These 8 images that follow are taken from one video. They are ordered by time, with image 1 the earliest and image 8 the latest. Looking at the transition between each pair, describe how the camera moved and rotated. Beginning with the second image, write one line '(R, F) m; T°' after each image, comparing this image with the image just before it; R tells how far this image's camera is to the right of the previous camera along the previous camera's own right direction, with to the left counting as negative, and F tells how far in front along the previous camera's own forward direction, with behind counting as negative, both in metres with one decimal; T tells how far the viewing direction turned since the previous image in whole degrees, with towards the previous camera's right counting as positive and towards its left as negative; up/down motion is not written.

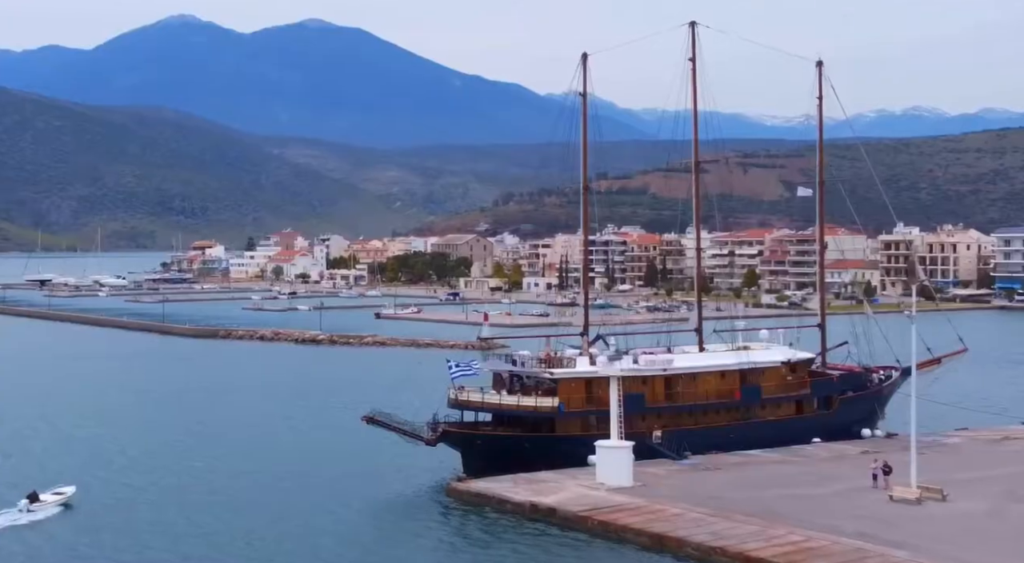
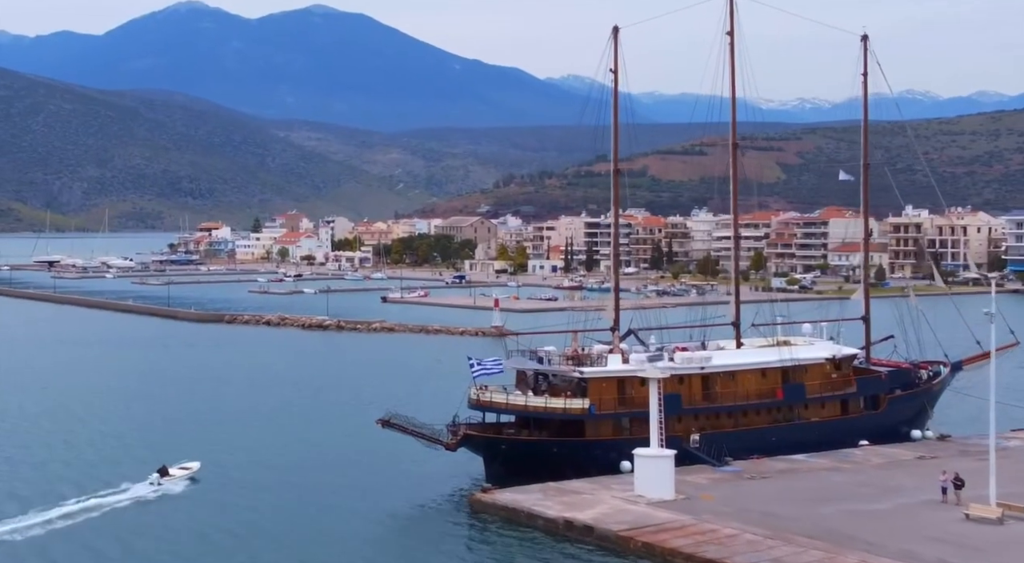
(-0.3, +1.4) m; 0°
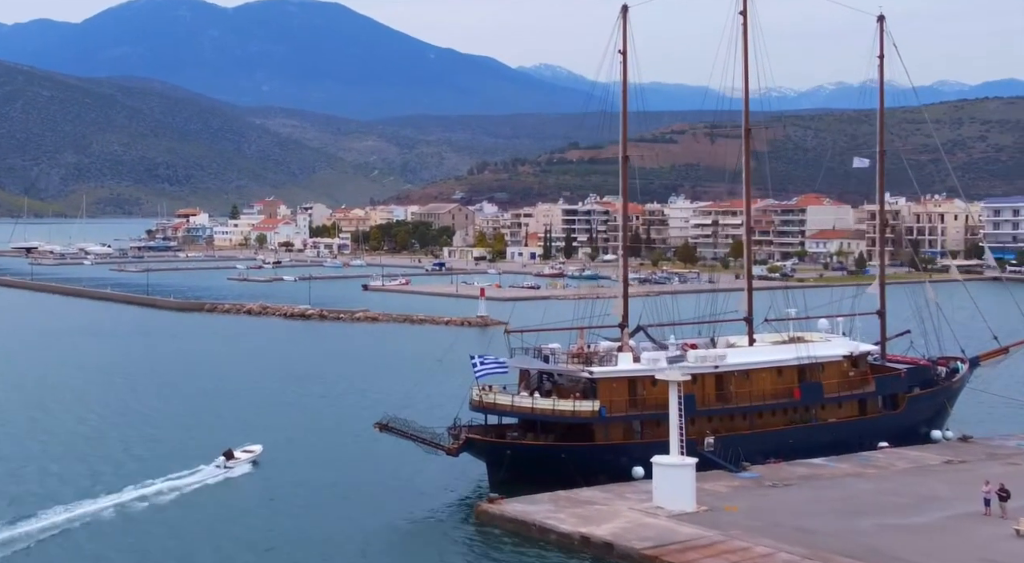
(-0.3, +1.0) m; +1°
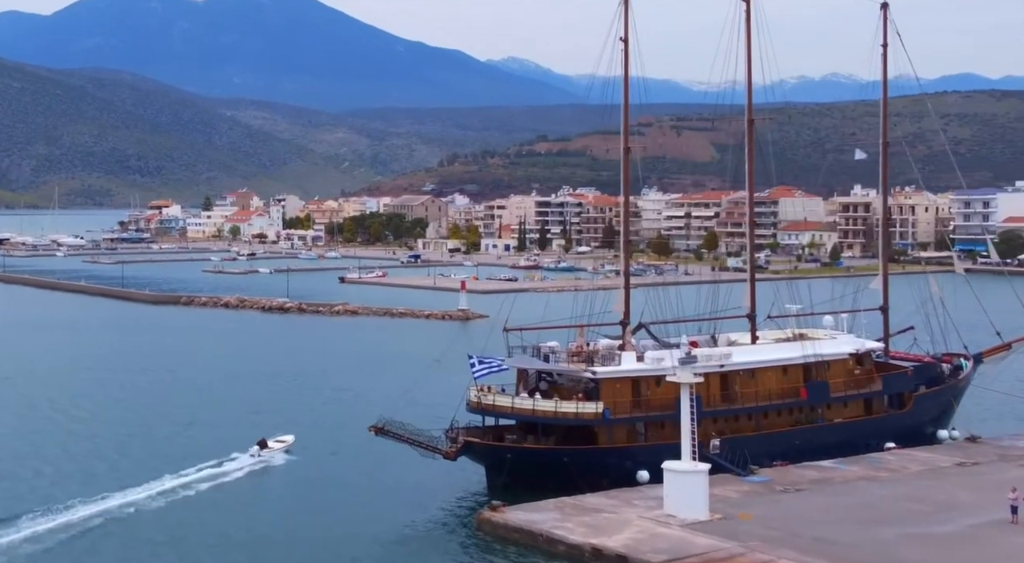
(-0.3, +0.6) m; +1°
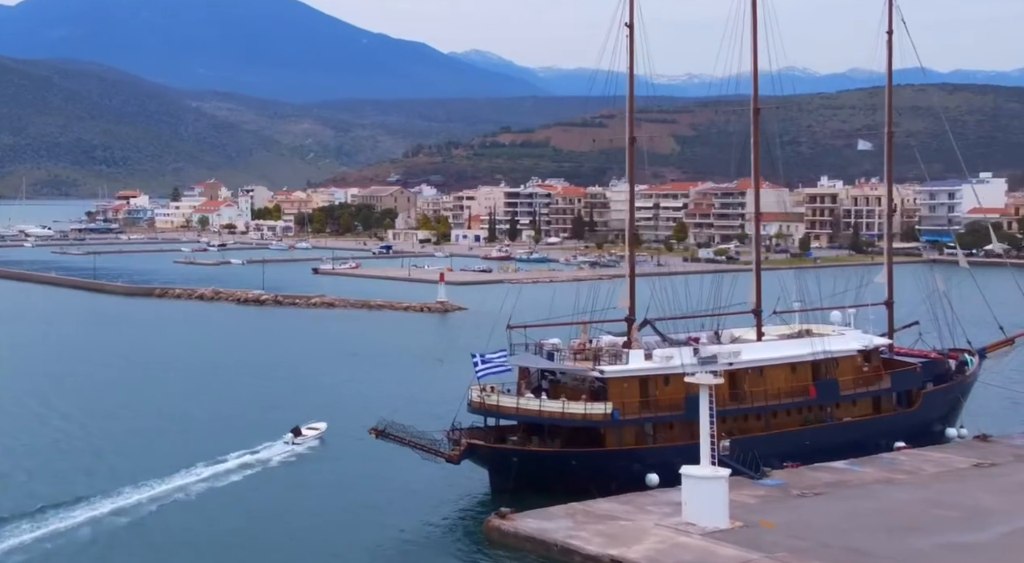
(-0.4, +0.6) m; +1°
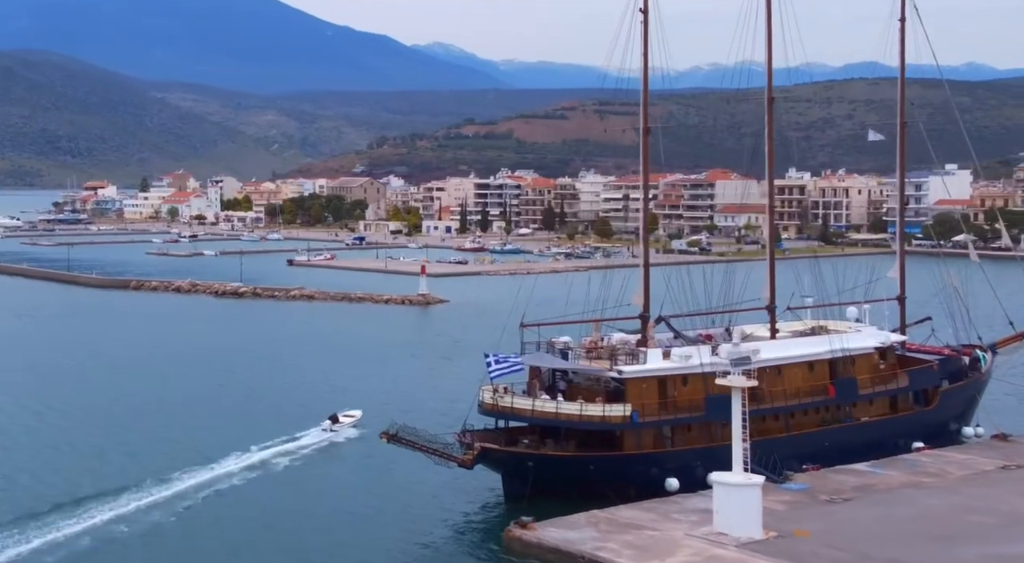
(-0.4, +0.6) m; +1°
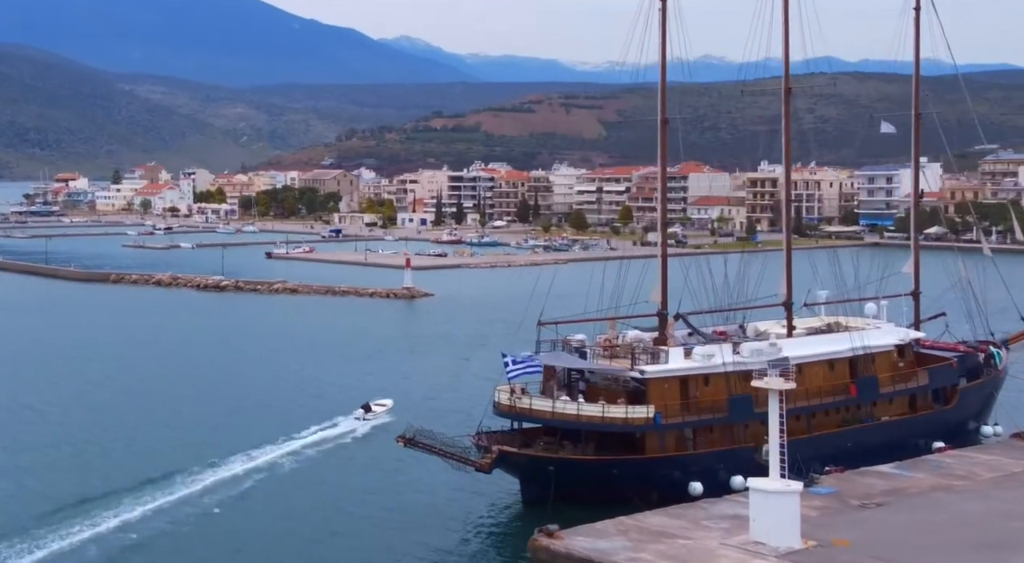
(-0.4, +0.5) m; +1°
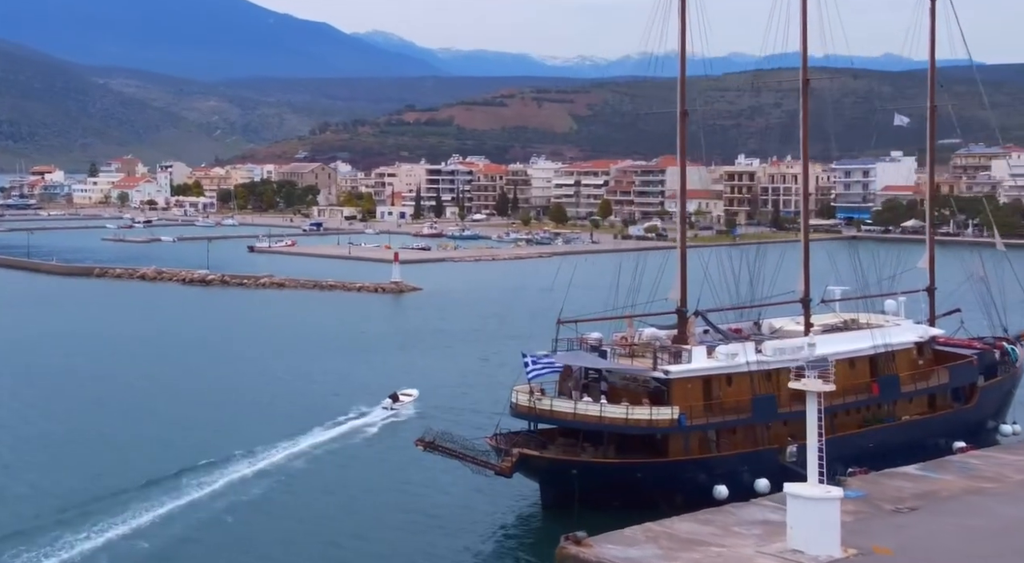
(-0.4, +0.4) m; +1°
